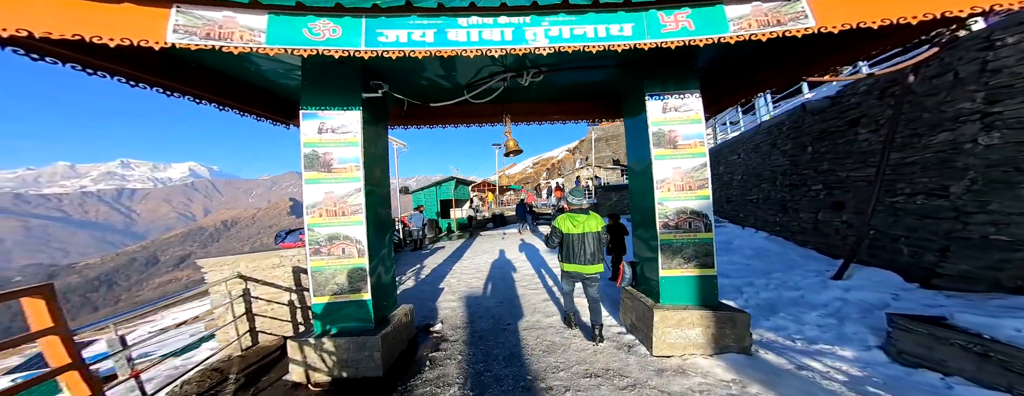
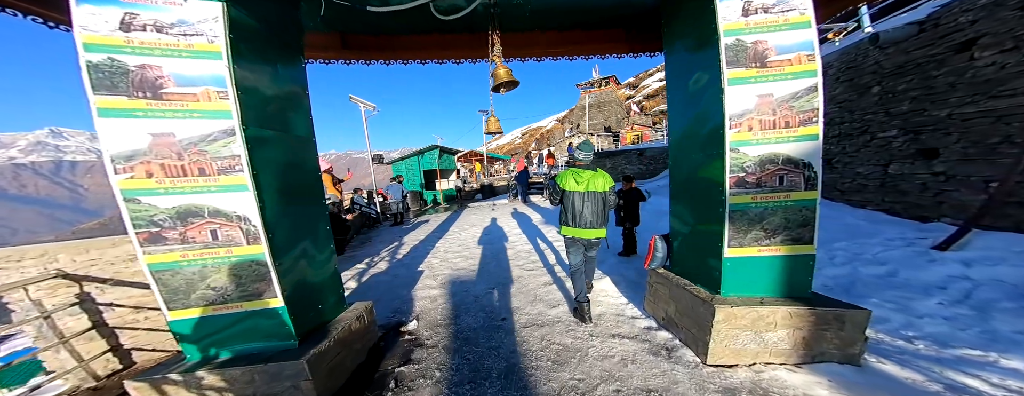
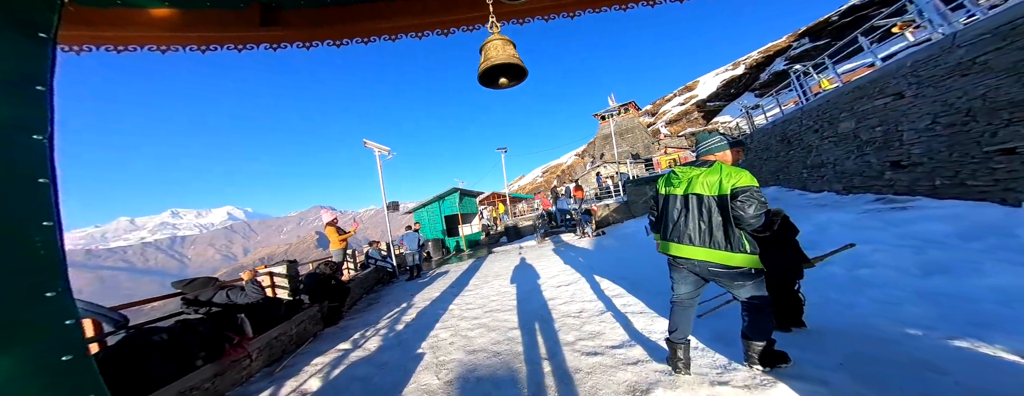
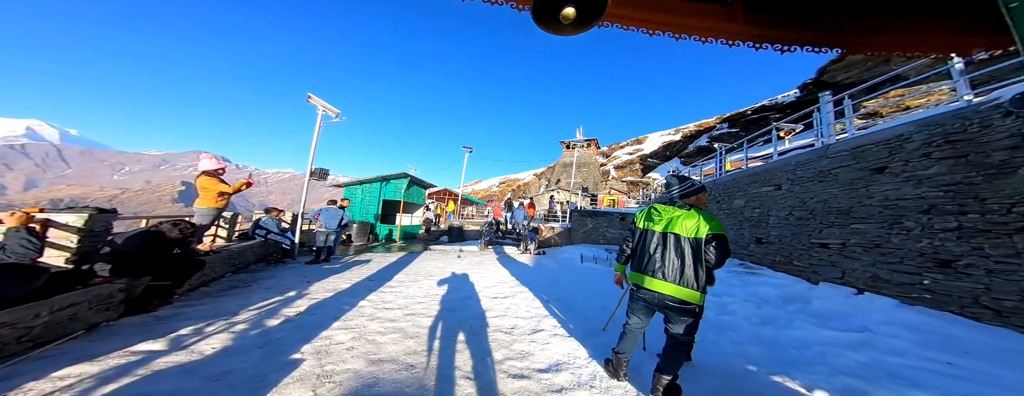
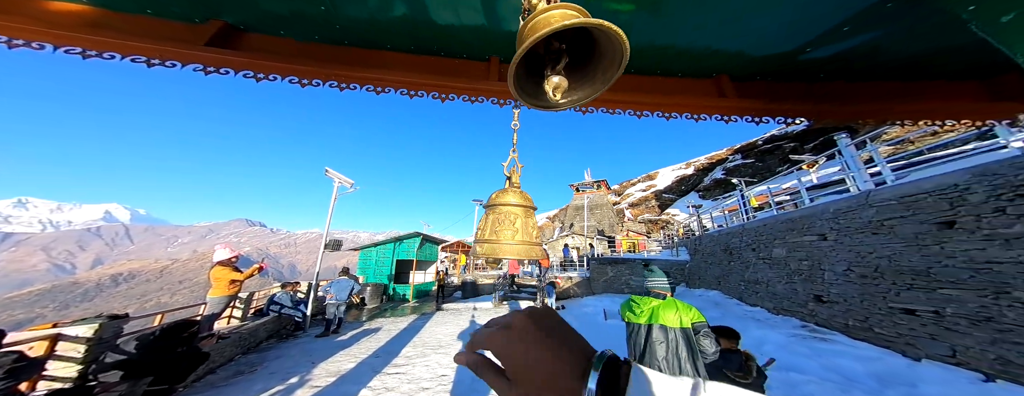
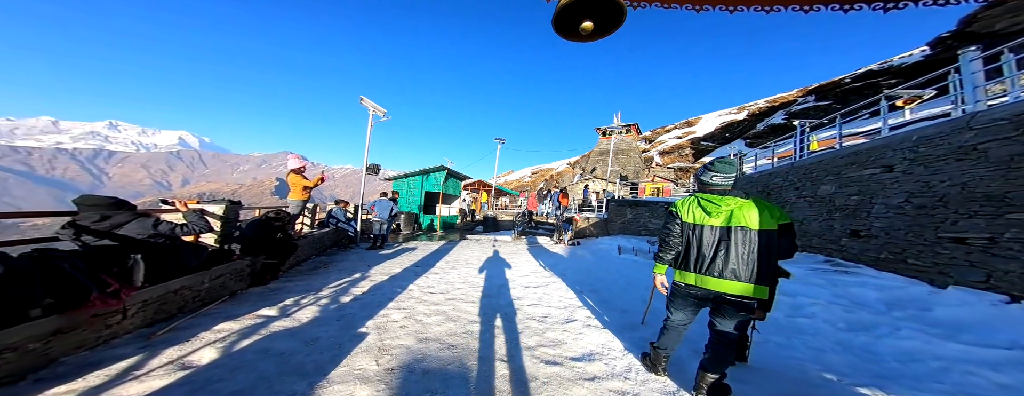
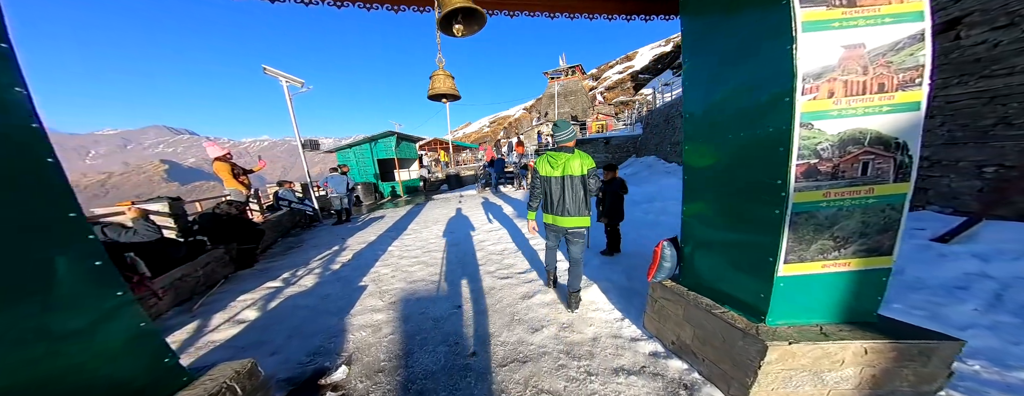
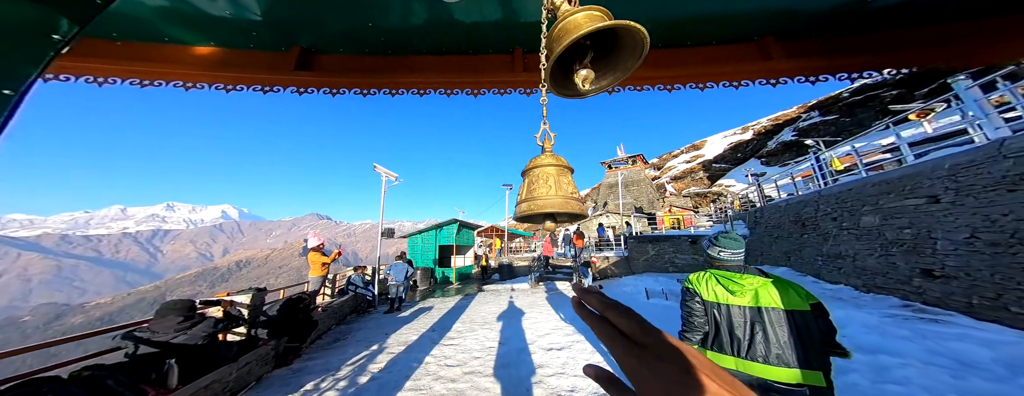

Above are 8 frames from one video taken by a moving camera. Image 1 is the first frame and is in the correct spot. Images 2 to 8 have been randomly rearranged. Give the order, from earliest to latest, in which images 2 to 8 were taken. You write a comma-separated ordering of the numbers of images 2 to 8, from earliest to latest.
2, 7, 3, 4, 6, 8, 5
